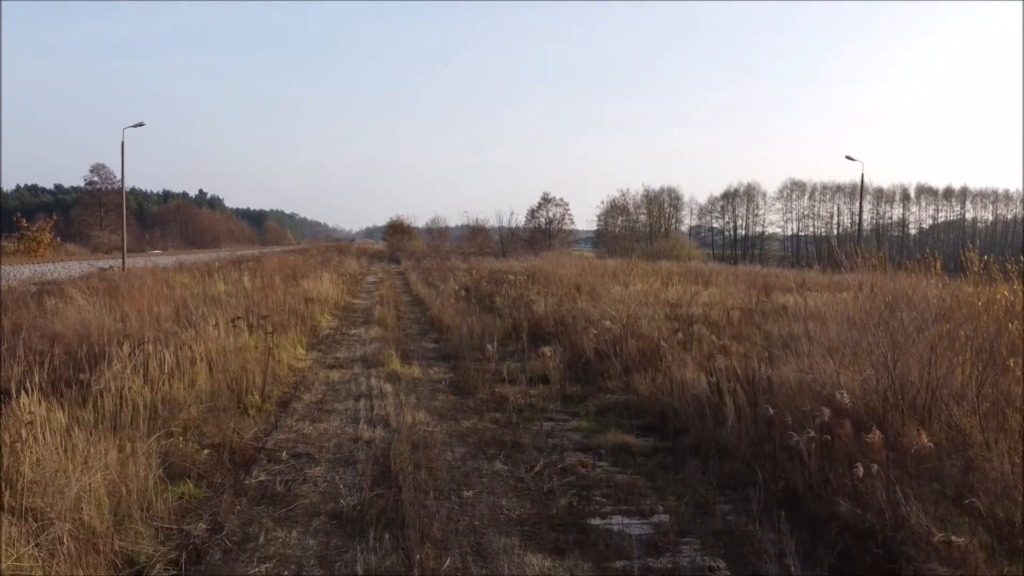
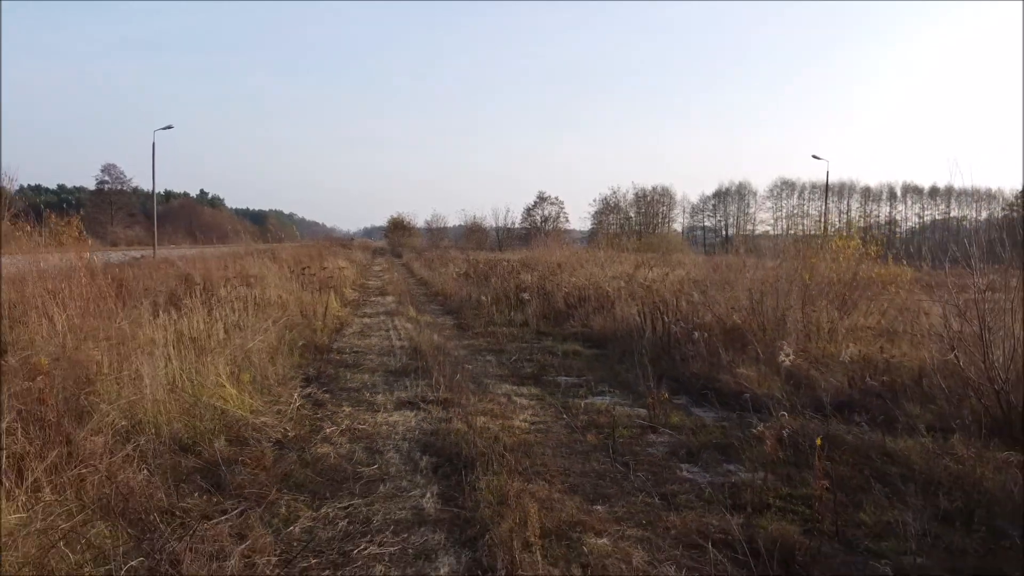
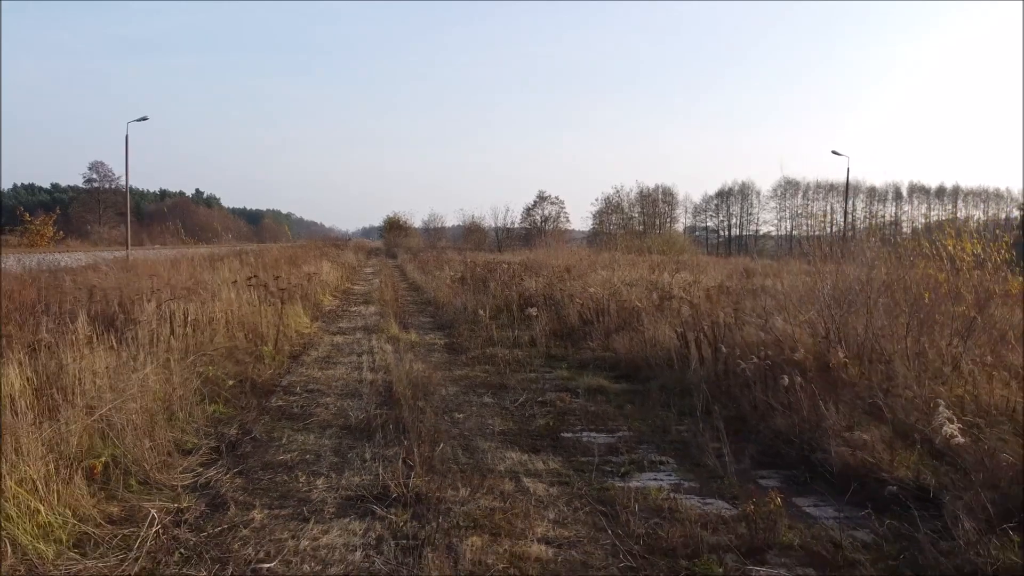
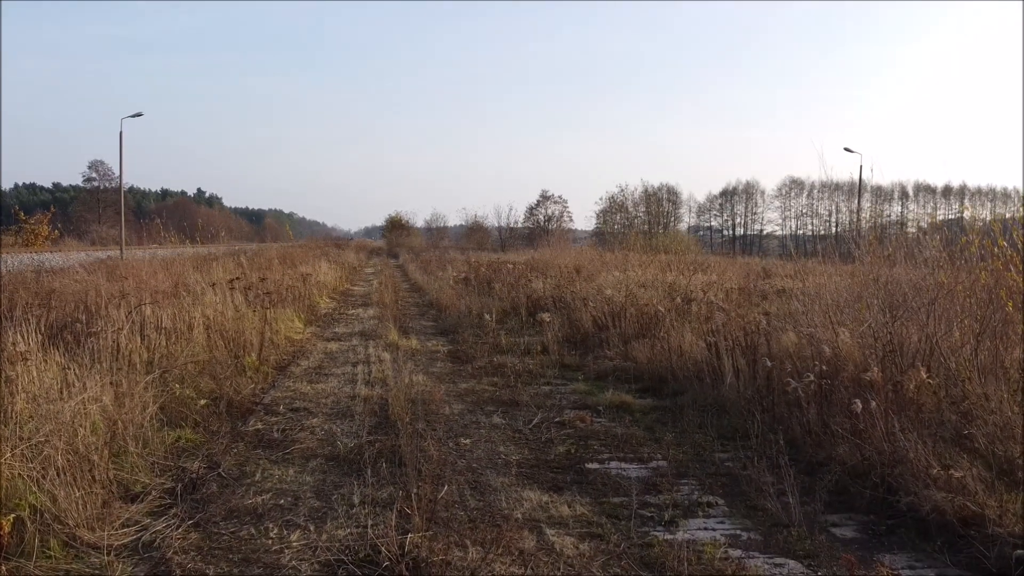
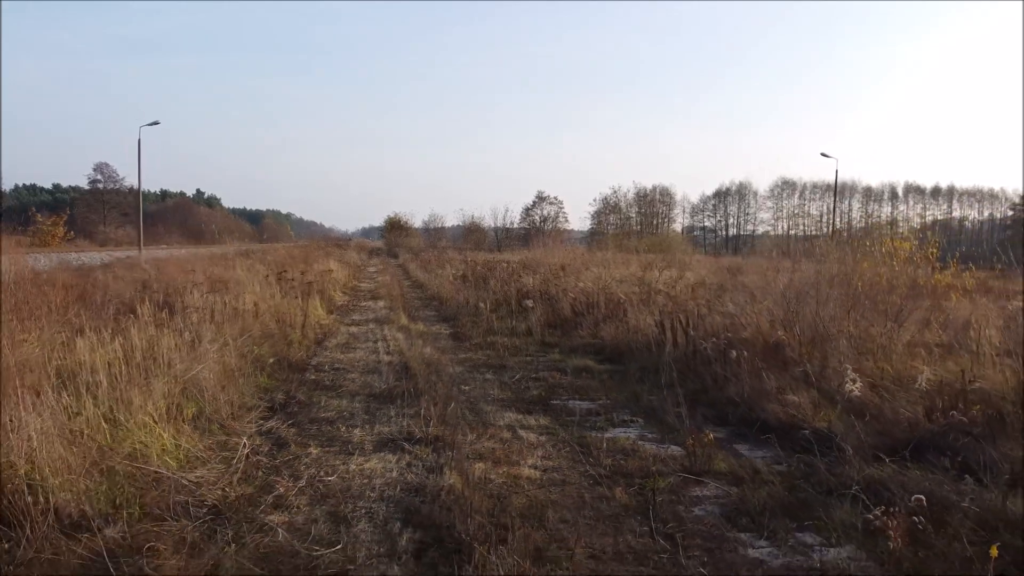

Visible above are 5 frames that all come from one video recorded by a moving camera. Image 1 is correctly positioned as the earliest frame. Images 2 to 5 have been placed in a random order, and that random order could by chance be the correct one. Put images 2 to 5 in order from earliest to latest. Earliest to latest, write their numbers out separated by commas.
4, 3, 5, 2
